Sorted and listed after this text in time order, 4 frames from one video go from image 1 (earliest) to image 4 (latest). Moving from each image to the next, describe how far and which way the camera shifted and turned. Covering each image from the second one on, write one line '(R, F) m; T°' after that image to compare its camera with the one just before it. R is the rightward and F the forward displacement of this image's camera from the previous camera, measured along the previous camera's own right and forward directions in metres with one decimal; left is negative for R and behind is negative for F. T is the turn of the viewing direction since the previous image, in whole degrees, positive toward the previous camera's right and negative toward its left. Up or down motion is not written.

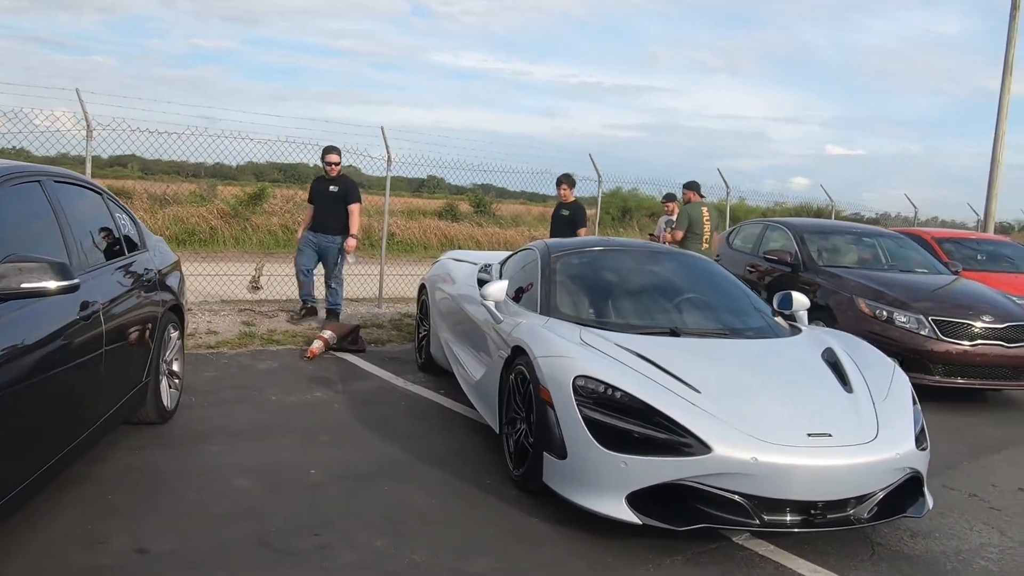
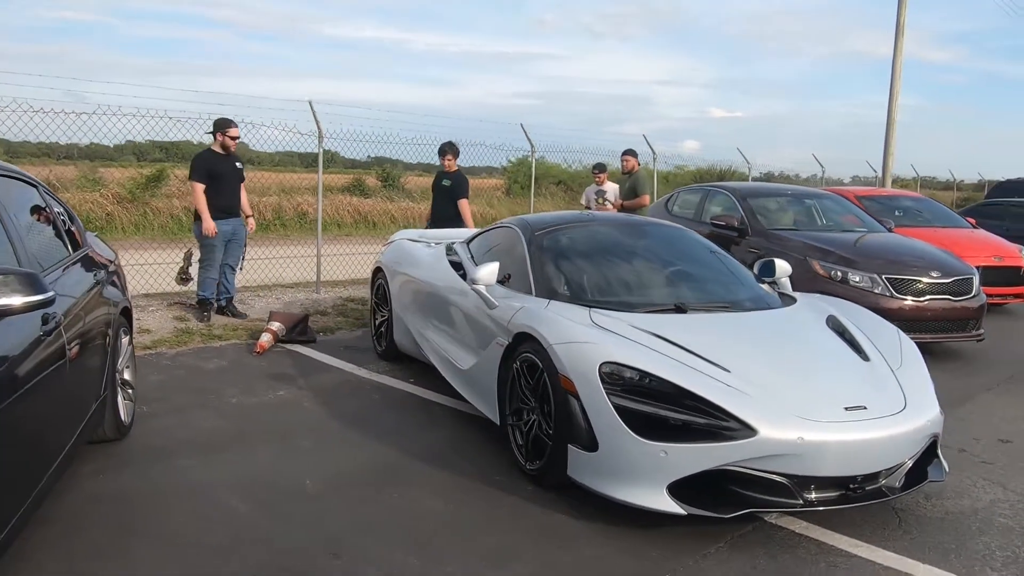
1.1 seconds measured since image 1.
(-0.5, +0.3) m; +7°
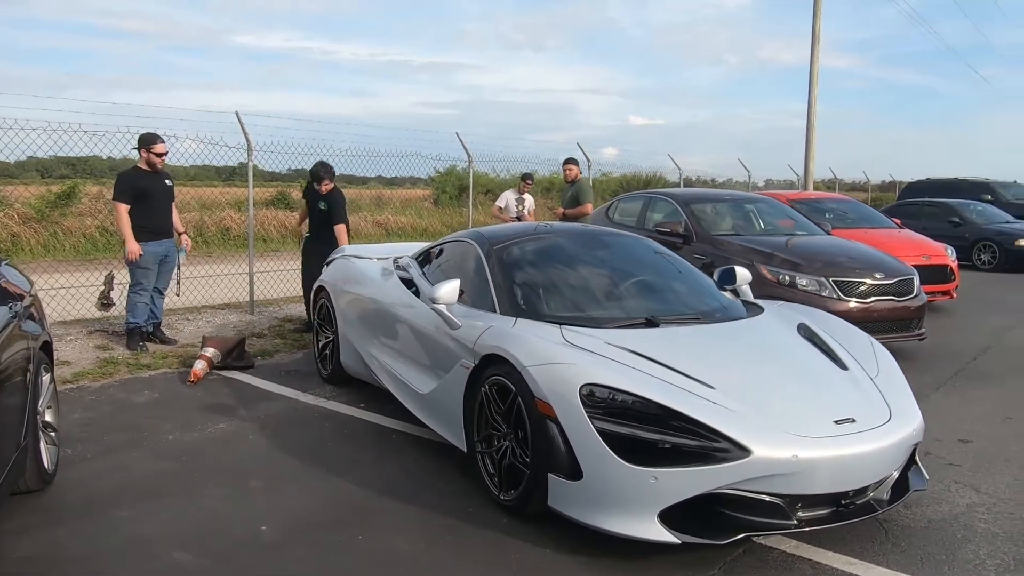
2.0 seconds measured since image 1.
(-0.2, +0.2) m; +5°
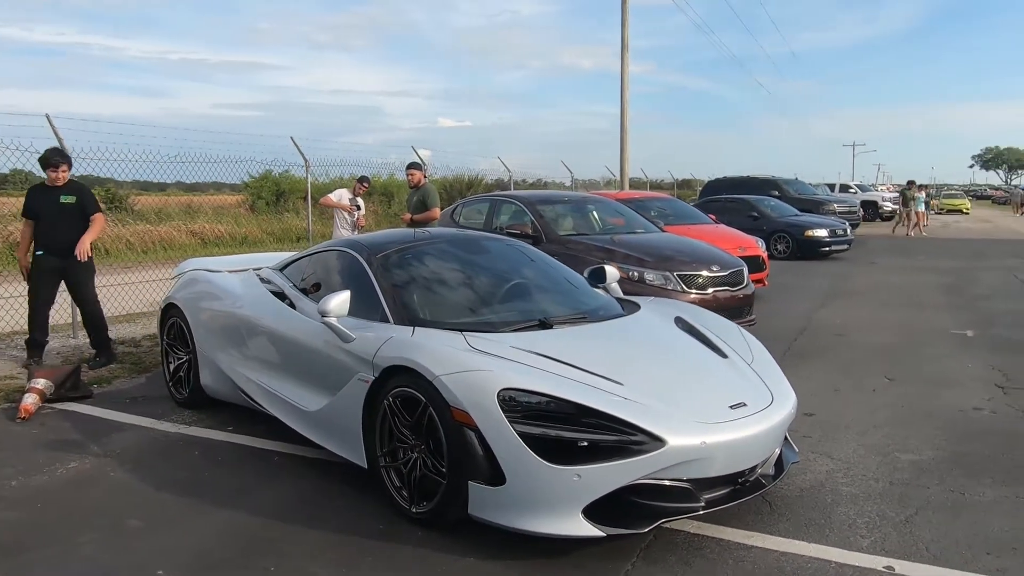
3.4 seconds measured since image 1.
(-0.4, 0.0) m; +13°
